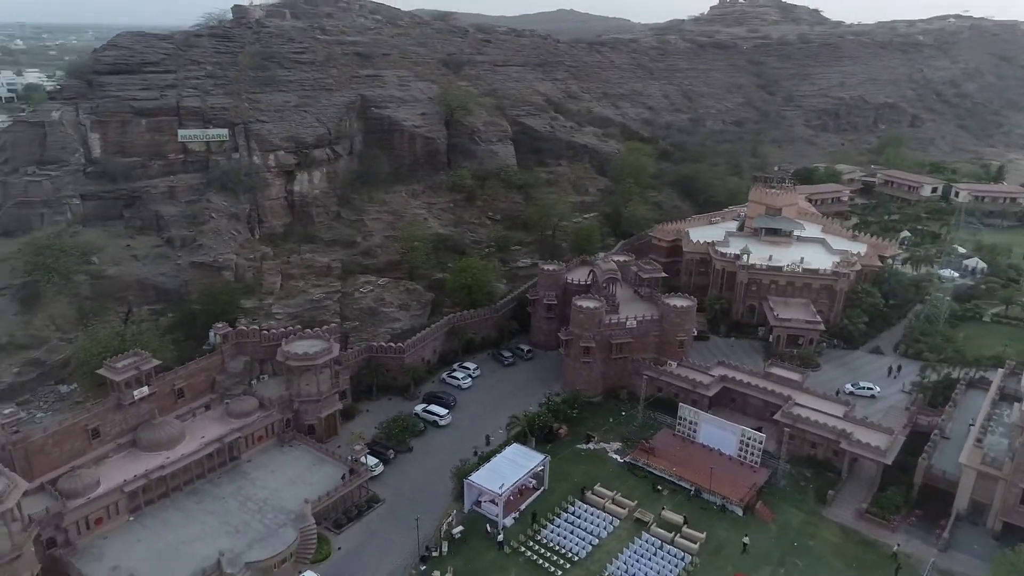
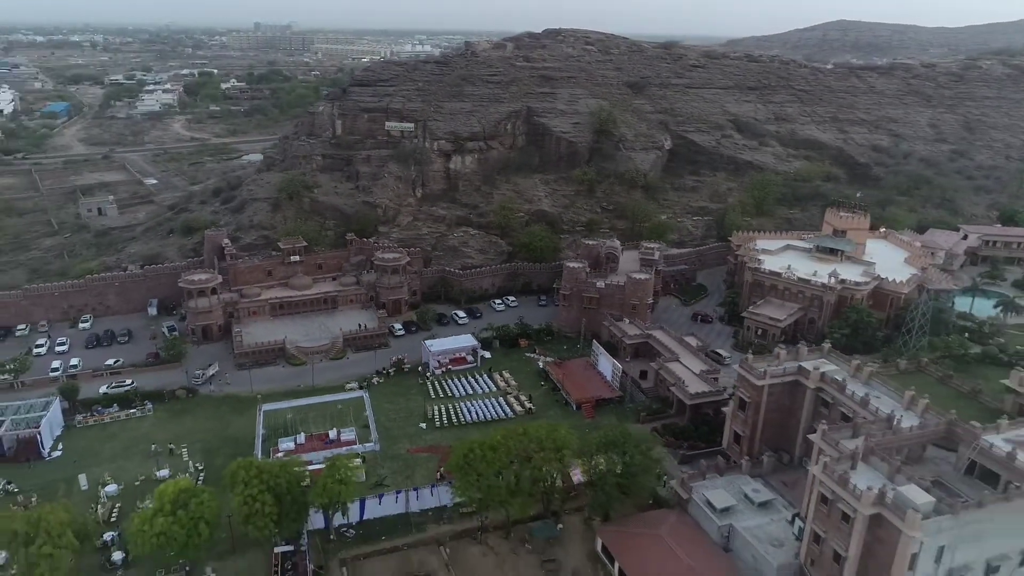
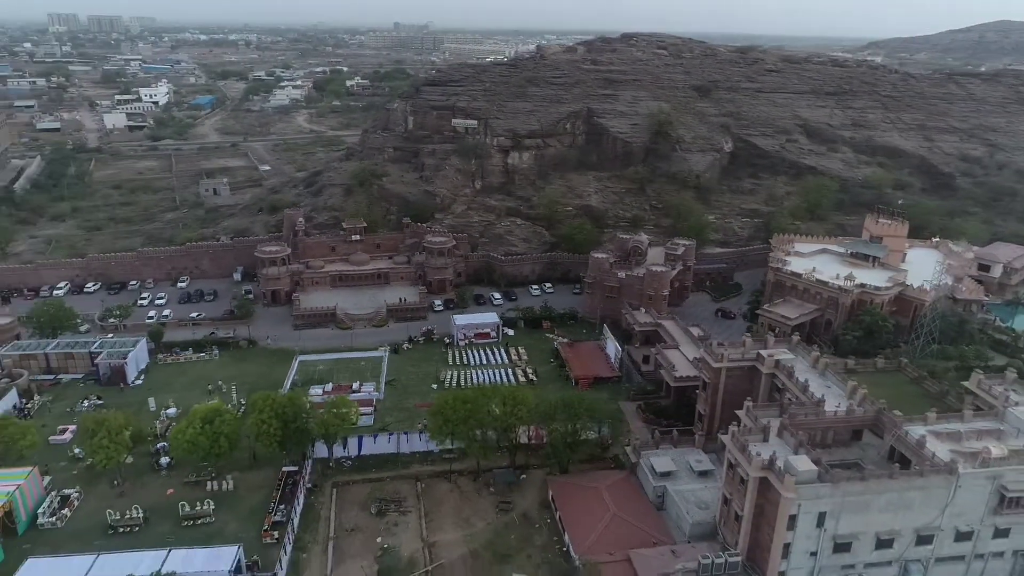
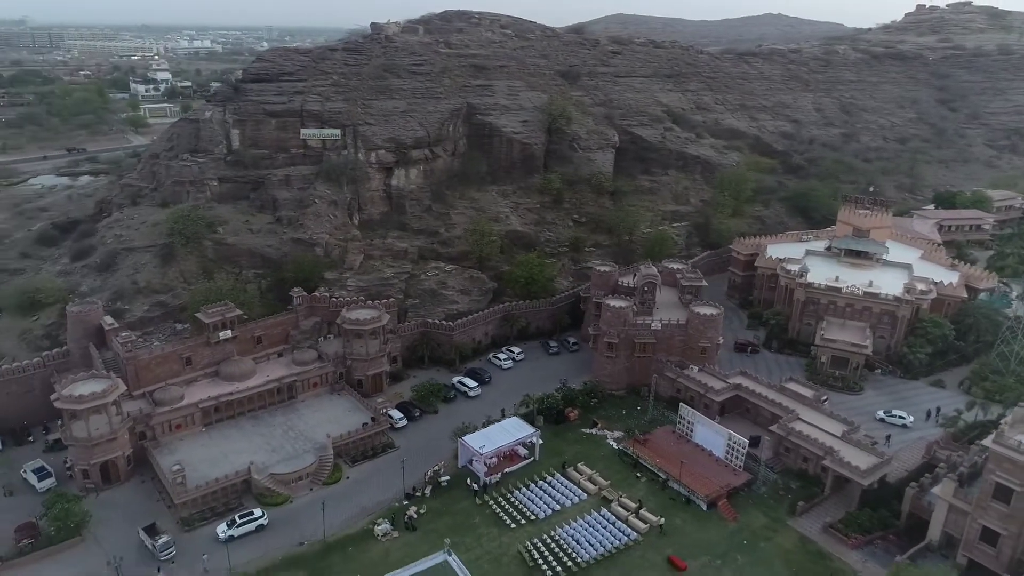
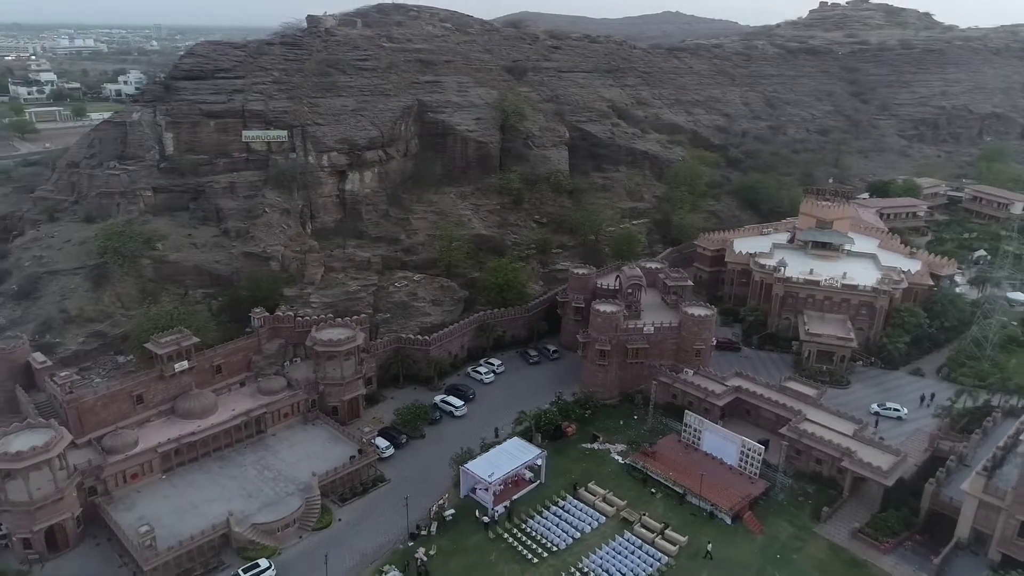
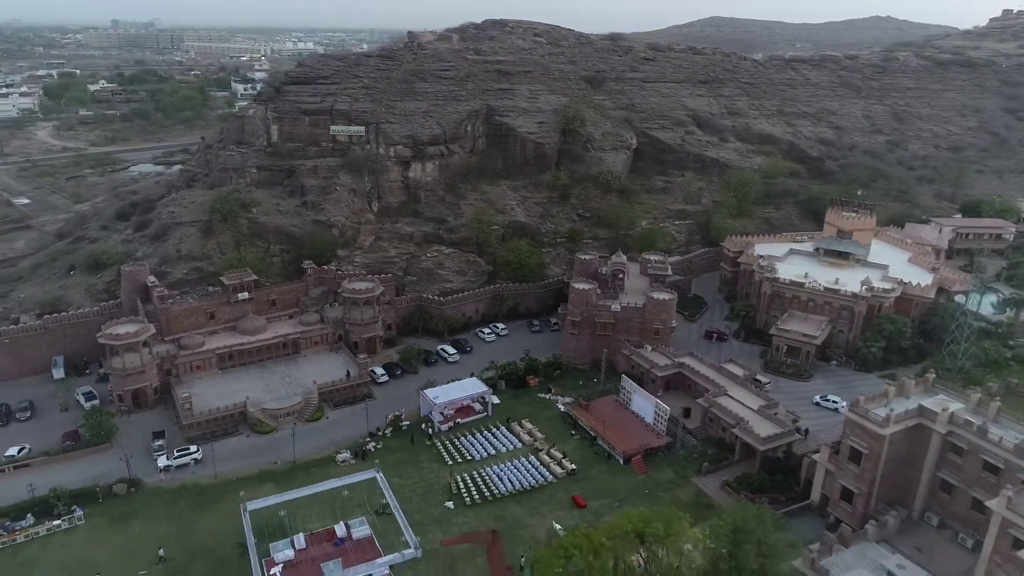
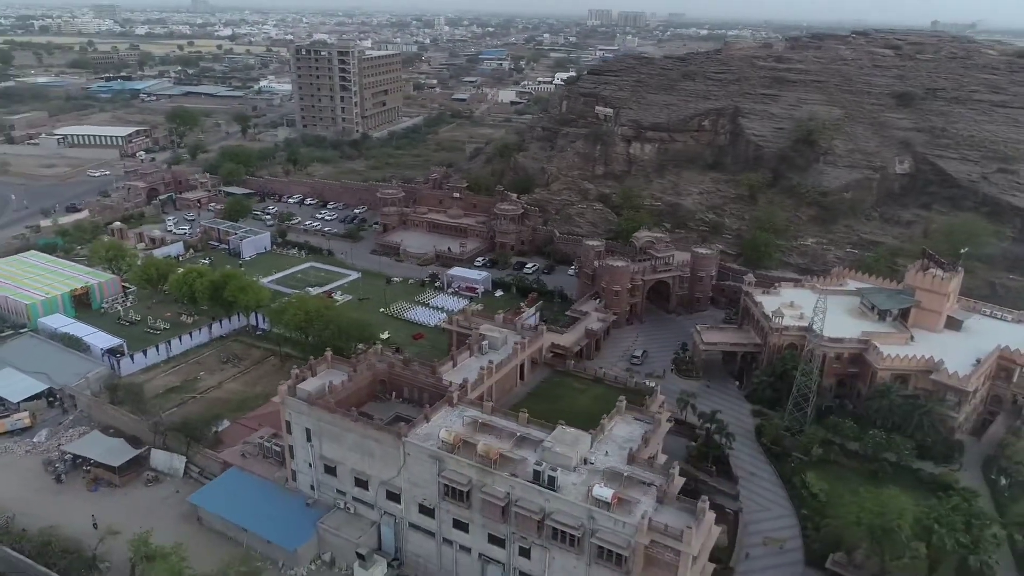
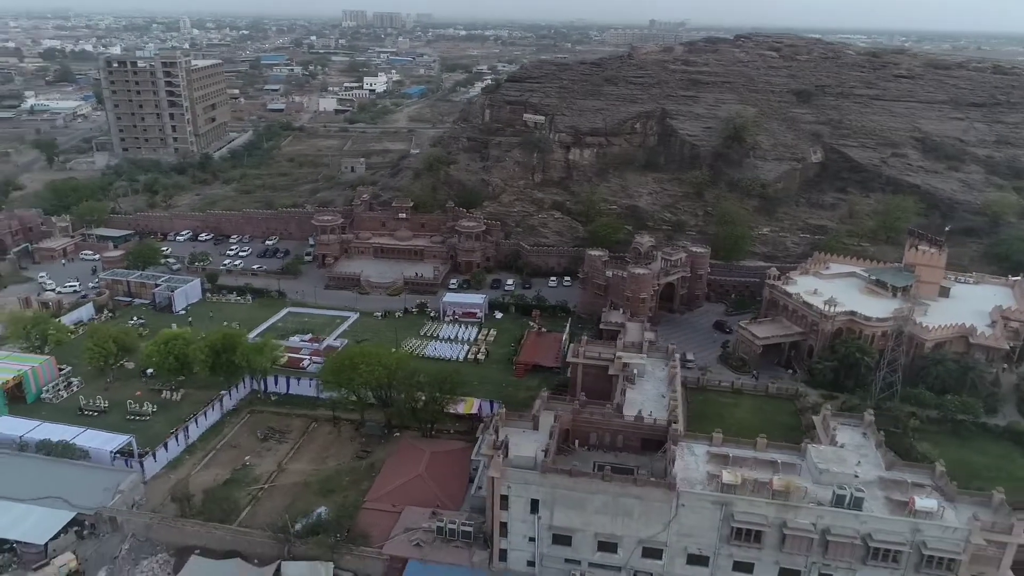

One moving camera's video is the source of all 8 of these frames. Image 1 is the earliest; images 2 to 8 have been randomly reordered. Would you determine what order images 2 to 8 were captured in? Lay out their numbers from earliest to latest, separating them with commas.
5, 4, 6, 2, 3, 8, 7
